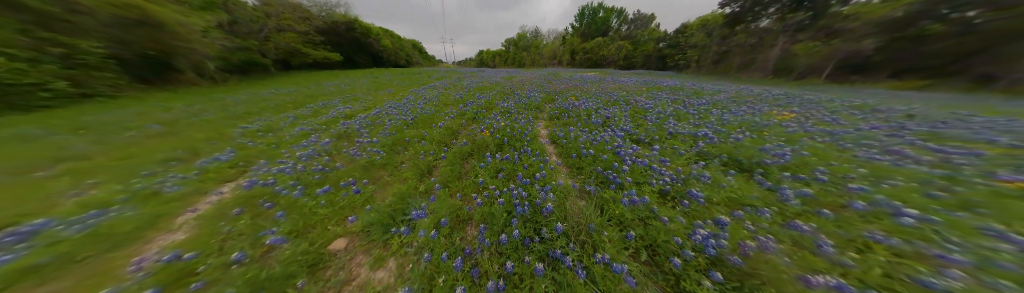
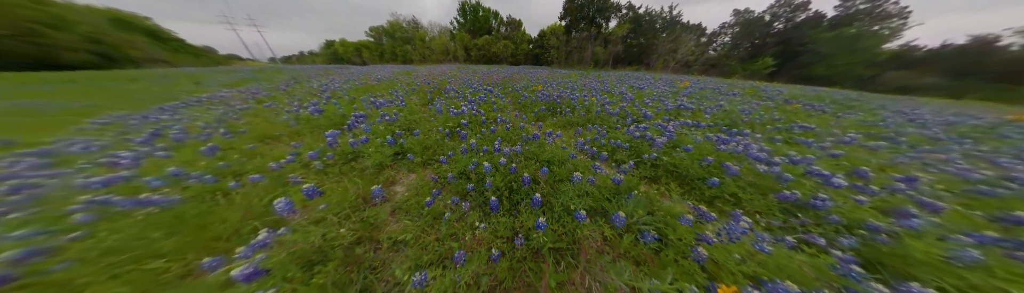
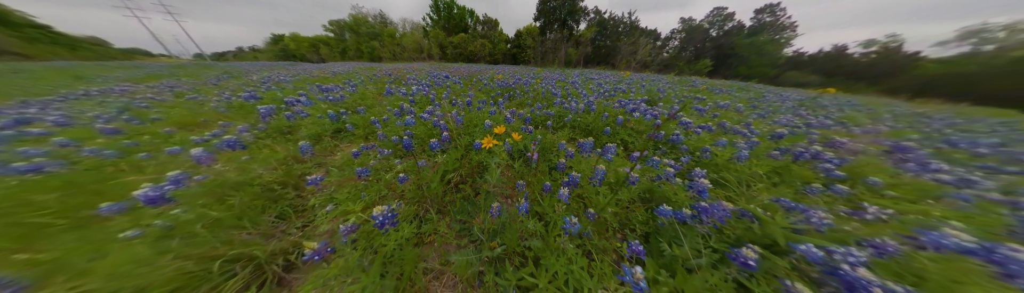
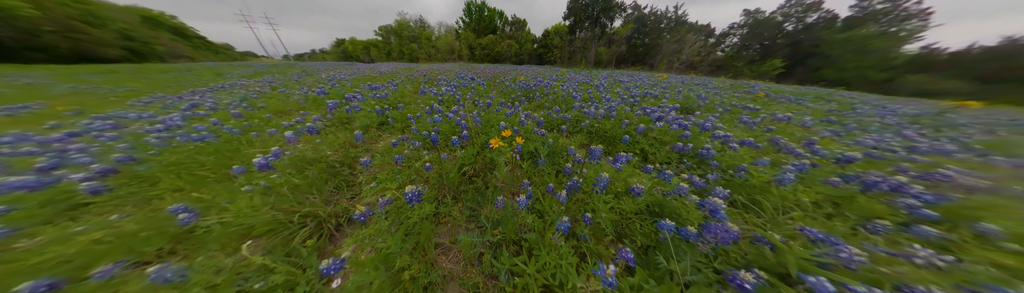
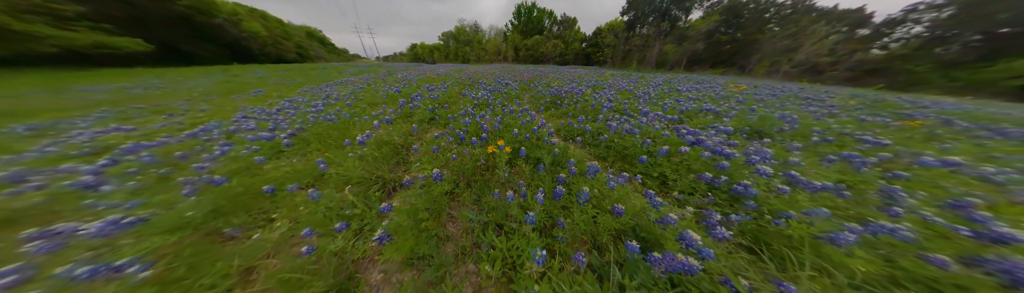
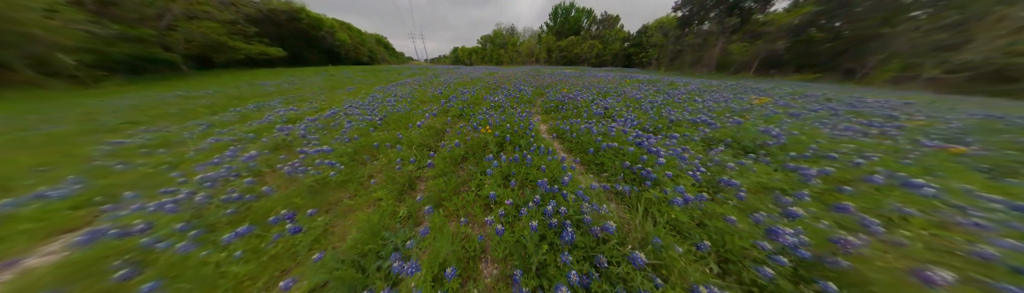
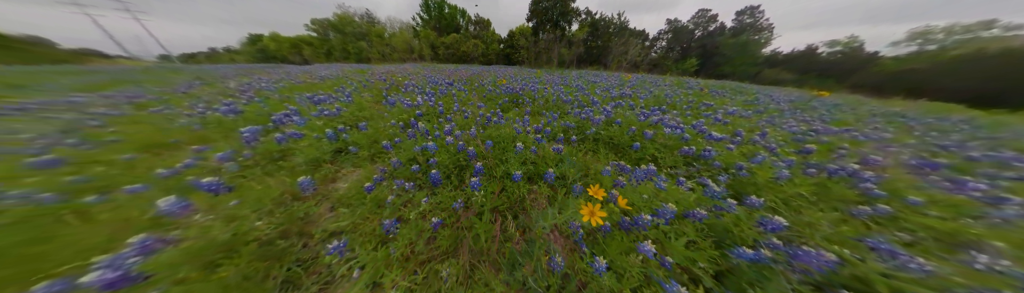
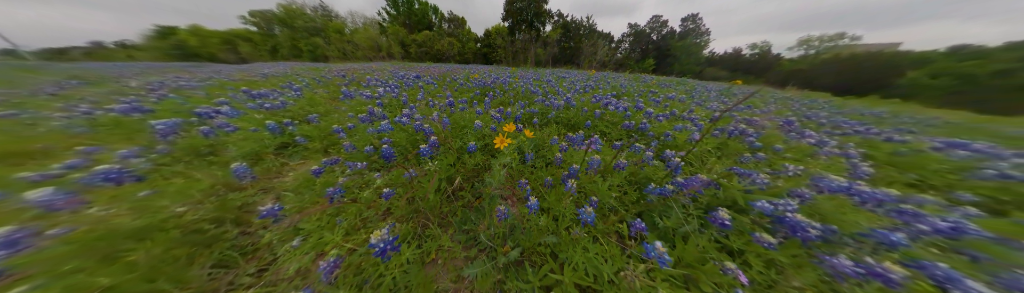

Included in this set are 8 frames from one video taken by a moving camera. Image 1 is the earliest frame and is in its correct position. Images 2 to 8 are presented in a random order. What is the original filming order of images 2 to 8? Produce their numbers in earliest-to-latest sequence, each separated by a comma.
6, 5, 4, 3, 8, 7, 2
